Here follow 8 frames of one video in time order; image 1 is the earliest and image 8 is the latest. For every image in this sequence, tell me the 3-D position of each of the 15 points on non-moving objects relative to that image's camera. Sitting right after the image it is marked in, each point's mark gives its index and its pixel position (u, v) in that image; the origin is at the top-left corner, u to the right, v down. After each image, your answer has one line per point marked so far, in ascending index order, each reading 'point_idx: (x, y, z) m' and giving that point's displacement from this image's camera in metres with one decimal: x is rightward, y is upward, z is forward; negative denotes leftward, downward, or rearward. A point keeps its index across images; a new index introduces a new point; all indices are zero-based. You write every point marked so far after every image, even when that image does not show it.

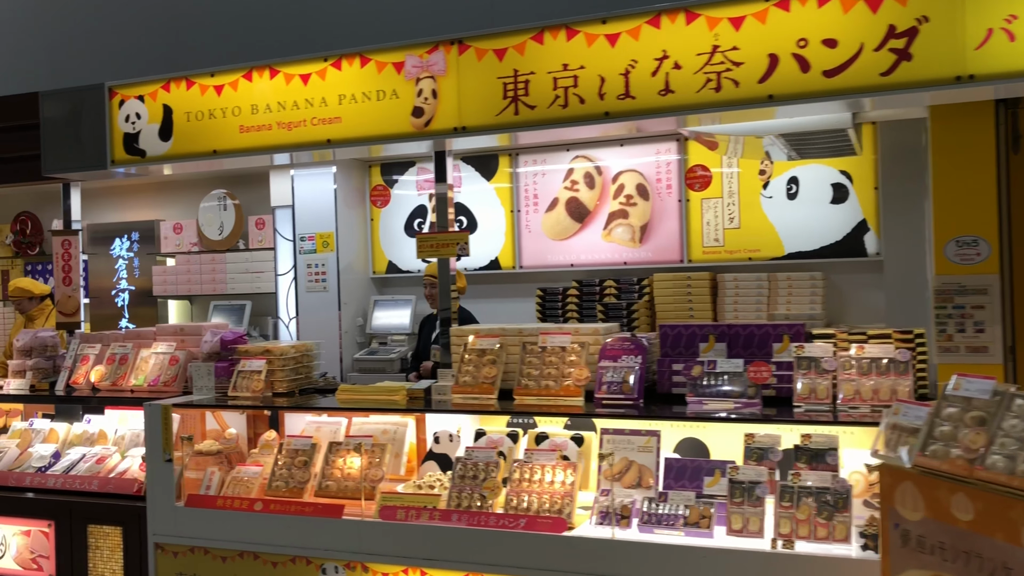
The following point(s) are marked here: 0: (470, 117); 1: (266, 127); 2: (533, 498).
0: (-0.1, +0.5, +2.6) m
1: (-0.8, +0.5, +2.8) m
2: (+0.1, -0.7, +2.9) m
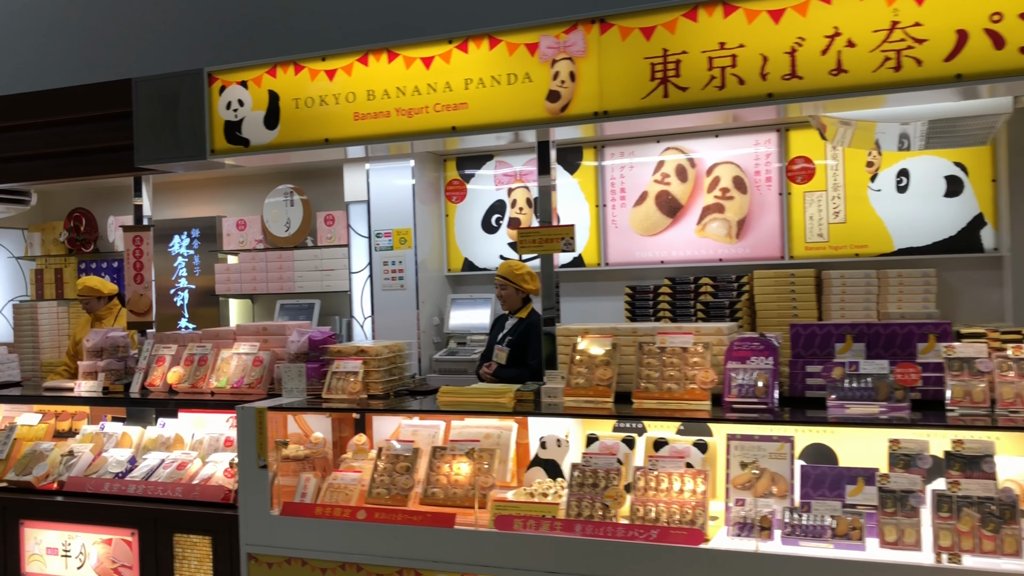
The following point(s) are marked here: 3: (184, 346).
0: (+0.3, +0.5, +2.5) m
1: (-0.4, +0.5, +2.7) m
2: (+0.5, -0.7, +2.8) m
3: (-1.4, -0.2, +3.8) m
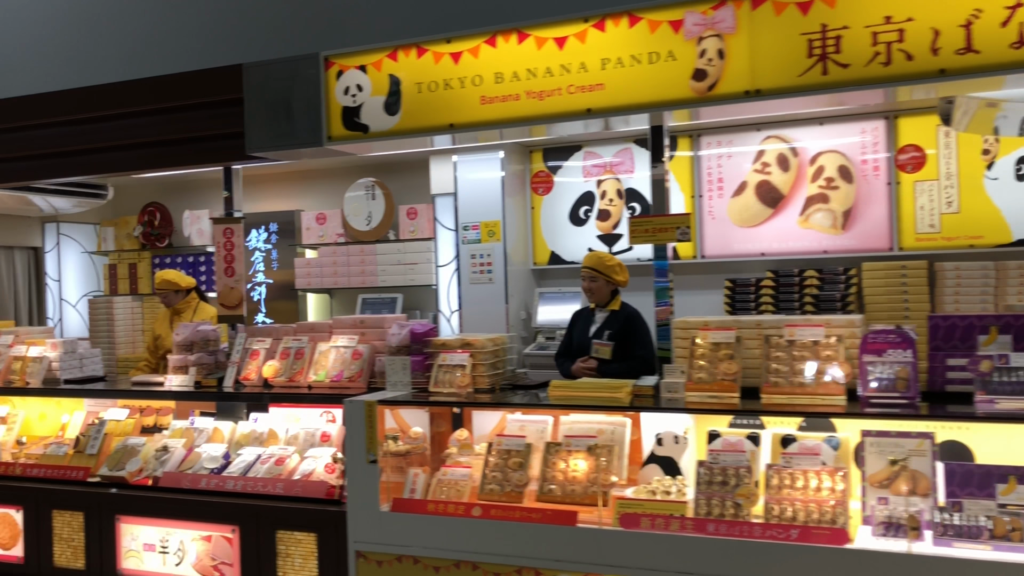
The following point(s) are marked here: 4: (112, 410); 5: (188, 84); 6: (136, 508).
0: (+0.6, +0.5, +2.3) m
1: (0.0, +0.5, +2.6) m
2: (+0.8, -0.6, +2.7) m
3: (-1.0, -0.2, +3.8) m
4: (-1.8, -0.5, +4.0) m
5: (-1.2, +0.7, +3.3) m
6: (-1.5, -0.8, +3.5) m
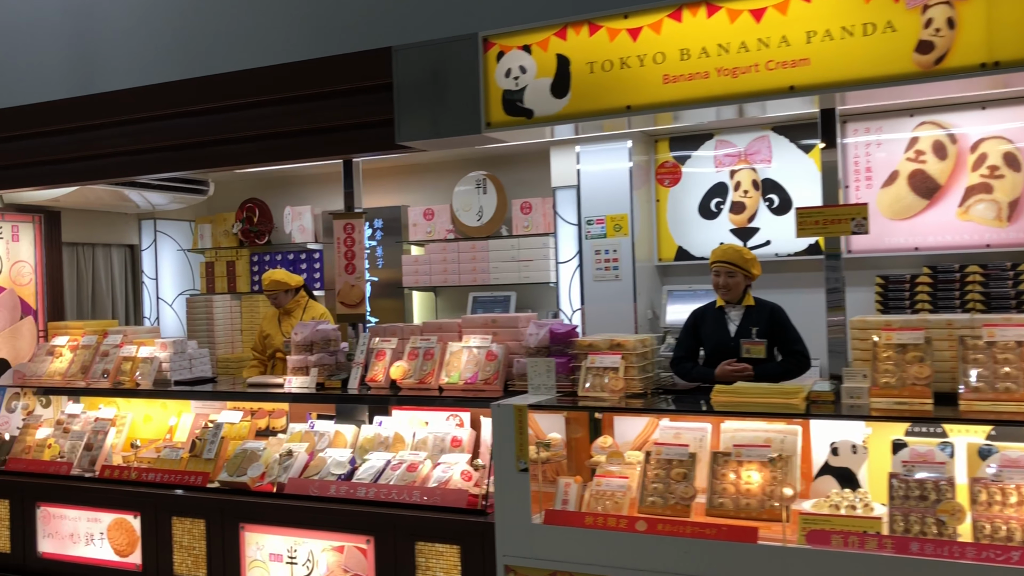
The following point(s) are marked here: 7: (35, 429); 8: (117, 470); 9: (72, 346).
0: (+1.1, +0.5, +2.1) m
1: (+0.5, +0.6, +2.4) m
2: (+1.3, -0.6, +2.4) m
3: (-0.4, -0.2, +3.6) m
4: (-1.2, -0.5, +3.8) m
5: (-0.7, +0.7, +3.1) m
6: (-0.9, -0.8, +3.4) m
7: (-2.2, -0.6, +4.2) m
8: (-1.6, -0.8, +3.8) m
9: (-2.1, -0.3, +4.3) m
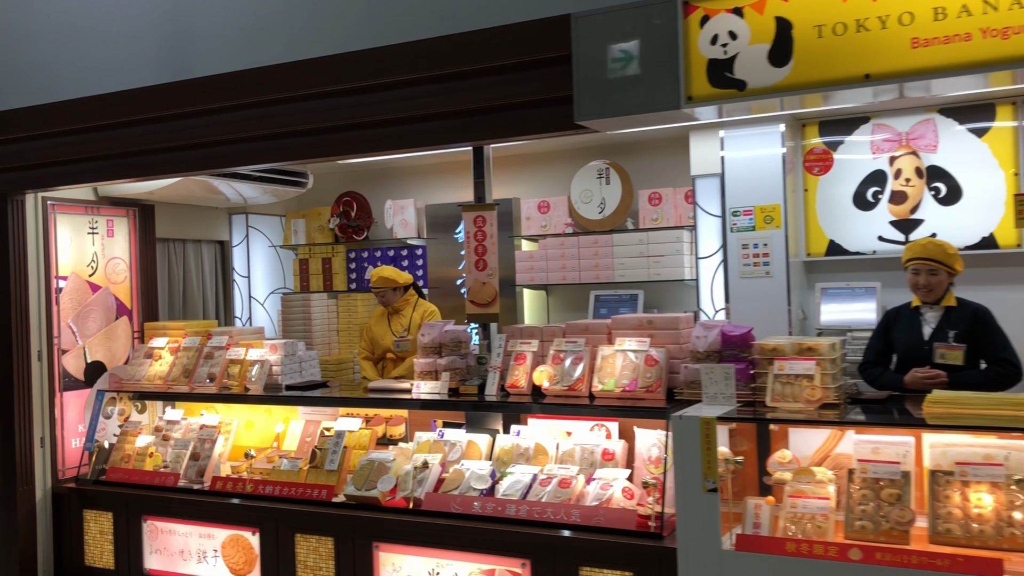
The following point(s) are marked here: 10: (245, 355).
0: (+1.6, +0.6, +1.8) m
1: (+1.0, +0.6, +2.0) m
2: (+1.8, -0.6, +2.1) m
3: (+0.1, -0.2, +3.3) m
4: (-0.7, -0.5, +3.6) m
5: (-0.1, +0.7, +2.8) m
6: (-0.4, -0.8, +3.1) m
7: (-1.6, -0.6, +3.9) m
8: (-1.1, -0.8, +3.5) m
9: (-1.5, -0.3, +4.0) m
10: (-1.1, -0.3, +3.8) m
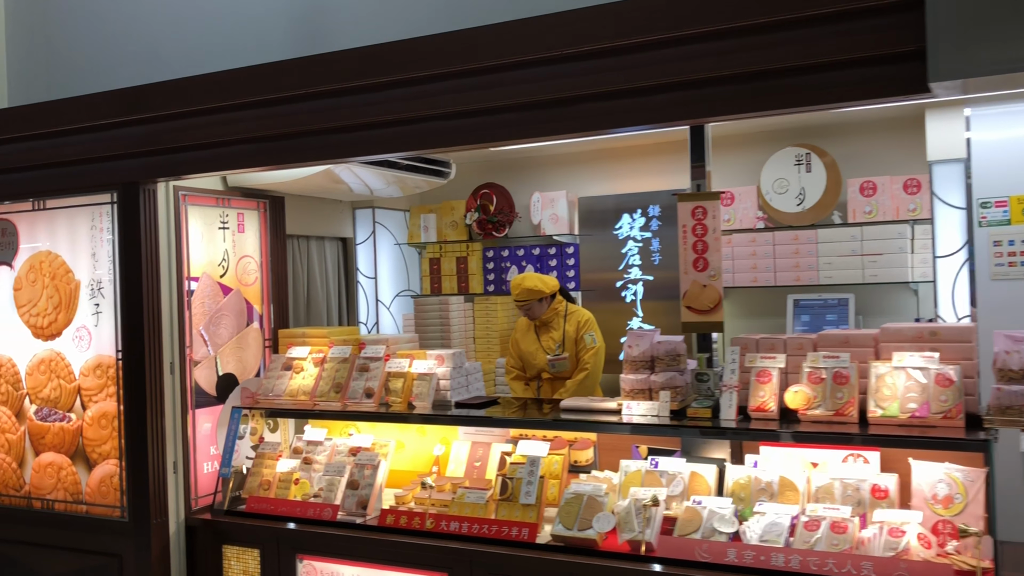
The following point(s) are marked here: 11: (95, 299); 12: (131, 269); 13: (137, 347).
0: (+2.3, +0.5, +1.2) m
1: (+1.7, +0.5, +1.5) m
2: (+2.5, -0.6, +1.5) m
3: (+0.8, -0.2, +2.8) m
4: (+0.1, -0.5, +3.1) m
5: (+0.6, +0.7, +2.3) m
6: (+0.3, -0.8, +2.6) m
7: (-0.9, -0.6, +3.4) m
8: (-0.4, -0.8, +3.0) m
9: (-0.8, -0.3, +3.5) m
10: (-0.4, -0.3, +3.3) m
11: (-1.5, 0.0, +3.3) m
12: (-1.3, +0.1, +3.2) m
13: (-1.3, -0.2, +3.2) m
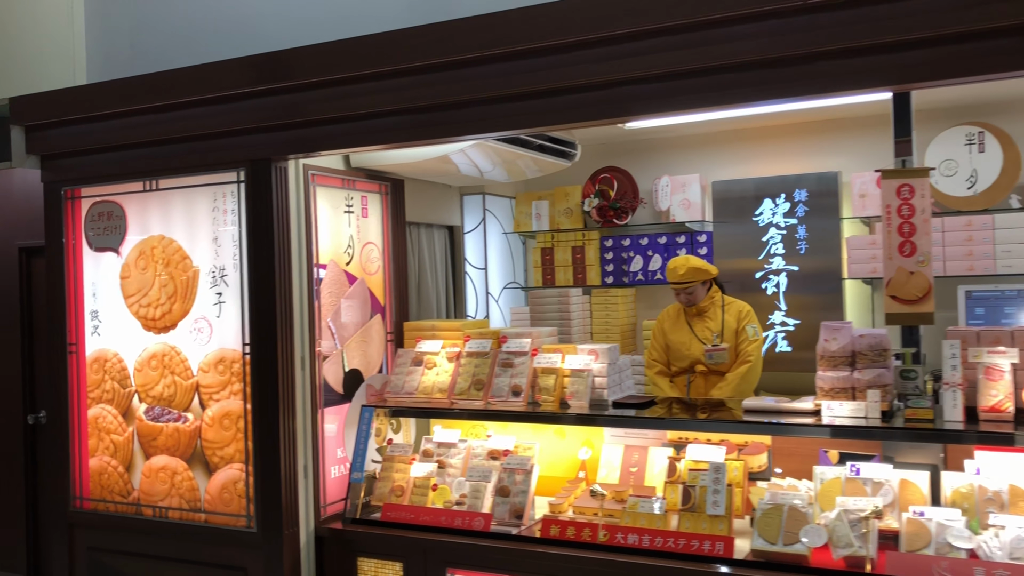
0: (+2.9, +0.6, +0.9) m
1: (+2.2, +0.6, +1.2) m
2: (+3.1, -0.6, +1.2) m
3: (+1.4, -0.2, +2.5) m
4: (+0.6, -0.5, +2.8) m
5: (+1.1, +0.8, +2.0) m
6: (+0.9, -0.8, +2.3) m
7: (-0.4, -0.6, +3.1) m
8: (+0.2, -0.7, +2.8) m
9: (-0.2, -0.2, +3.2) m
10: (+0.2, -0.2, +3.0) m
11: (-1.0, 0.0, +3.0) m
12: (-0.8, +0.1, +2.9) m
13: (-0.8, -0.2, +2.9) m
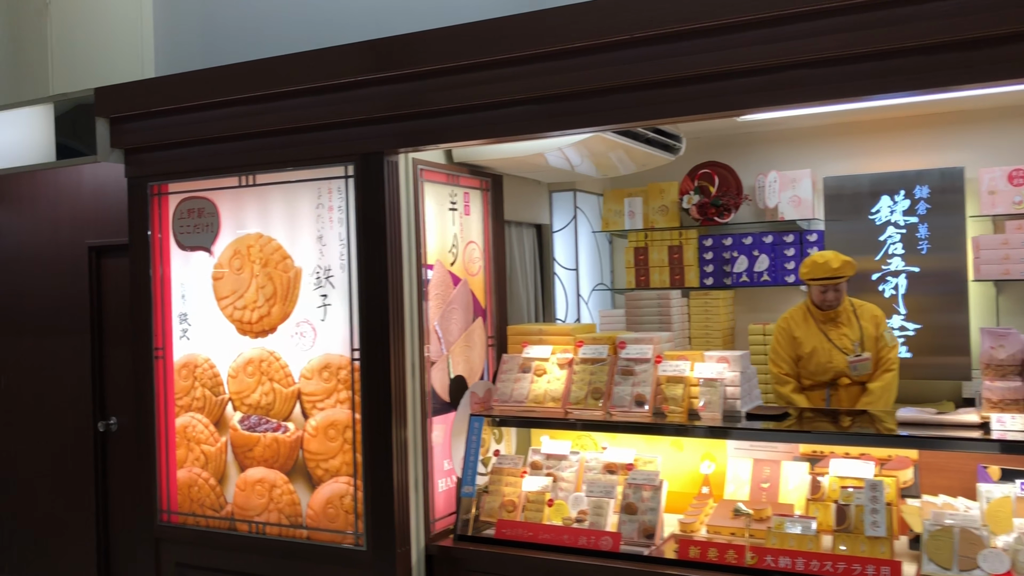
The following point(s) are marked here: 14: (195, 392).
0: (+3.2, +0.6, +0.7) m
1: (+2.6, +0.6, +1.0) m
2: (+3.4, -0.6, +1.0) m
3: (+1.8, -0.2, +2.3) m
4: (+1.0, -0.5, +2.6) m
5: (+1.5, +0.8, +1.8) m
6: (+1.2, -0.8, +2.1) m
7: (0.0, -0.6, +3.0) m
8: (+0.6, -0.7, +2.6) m
9: (+0.2, -0.2, +3.0) m
10: (+0.5, -0.3, +2.8) m
11: (-0.6, 0.0, +2.8) m
12: (-0.4, +0.1, +2.7) m
13: (-0.4, -0.2, +2.7) m
14: (-1.1, -0.4, +3.1) m
